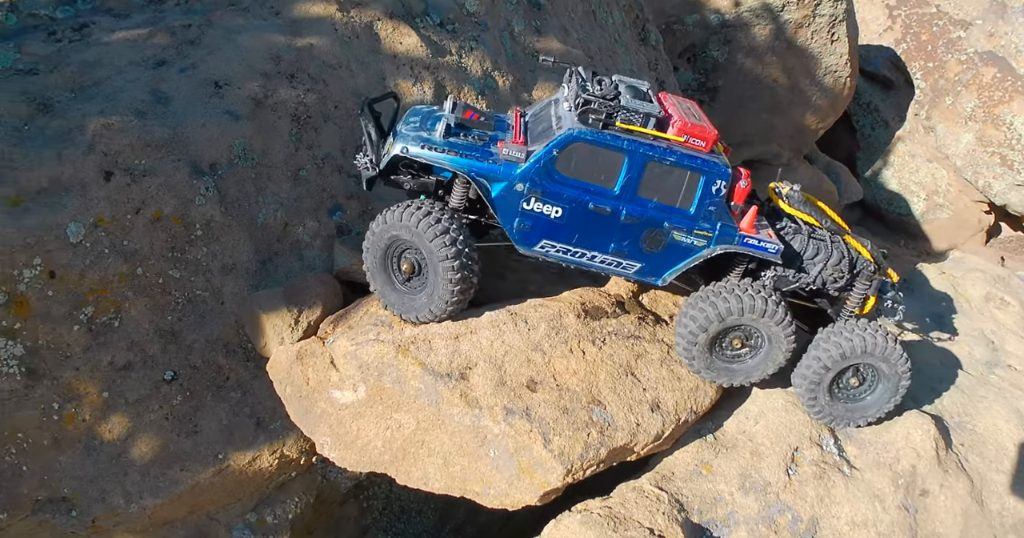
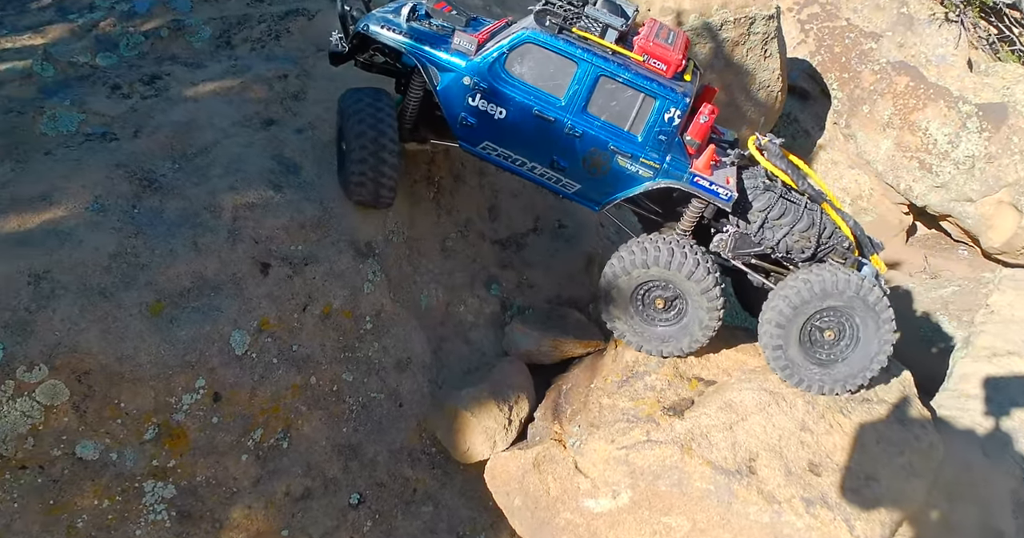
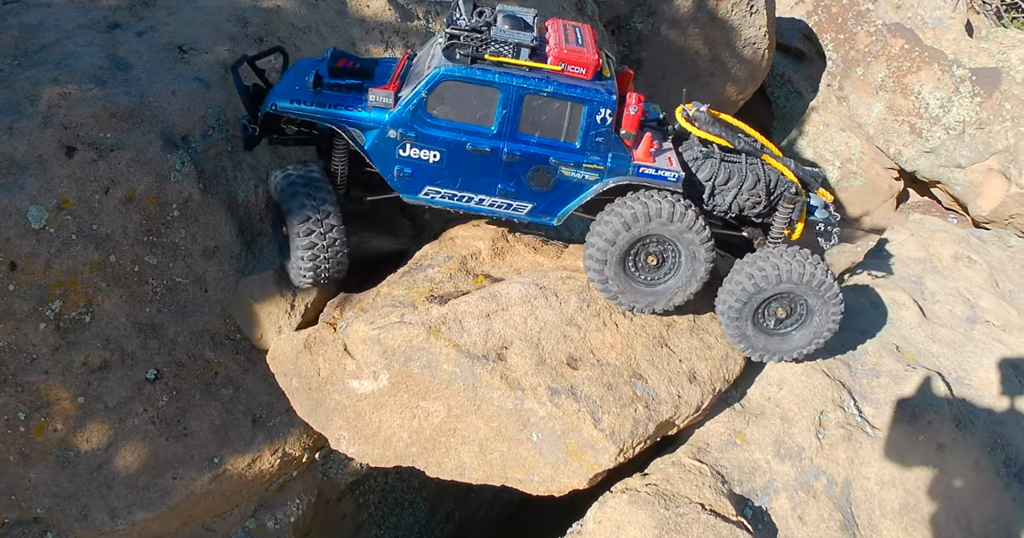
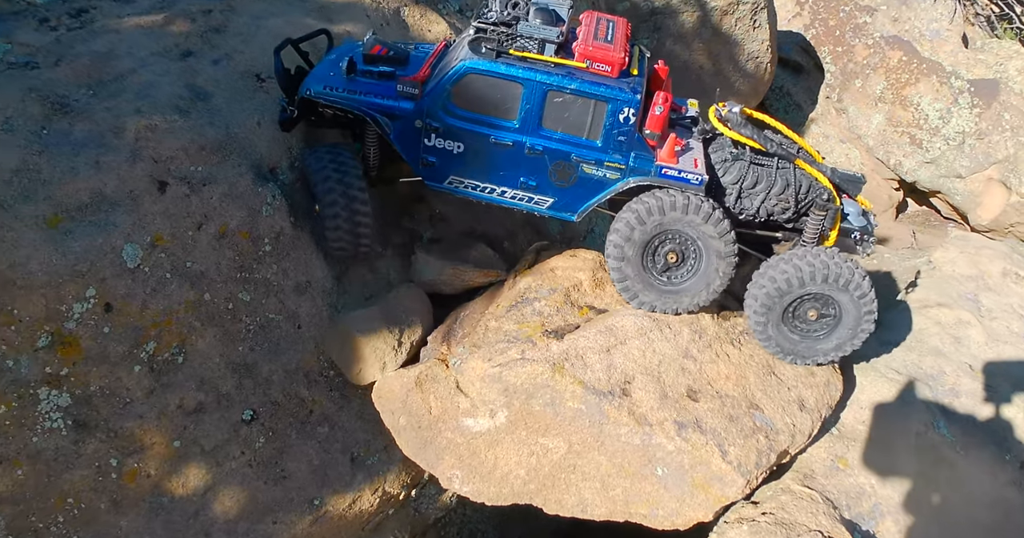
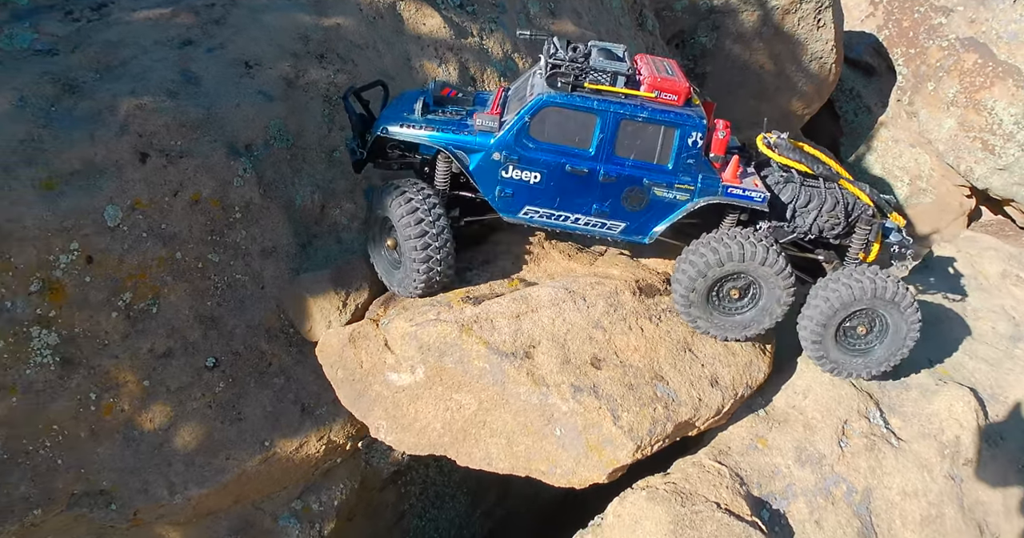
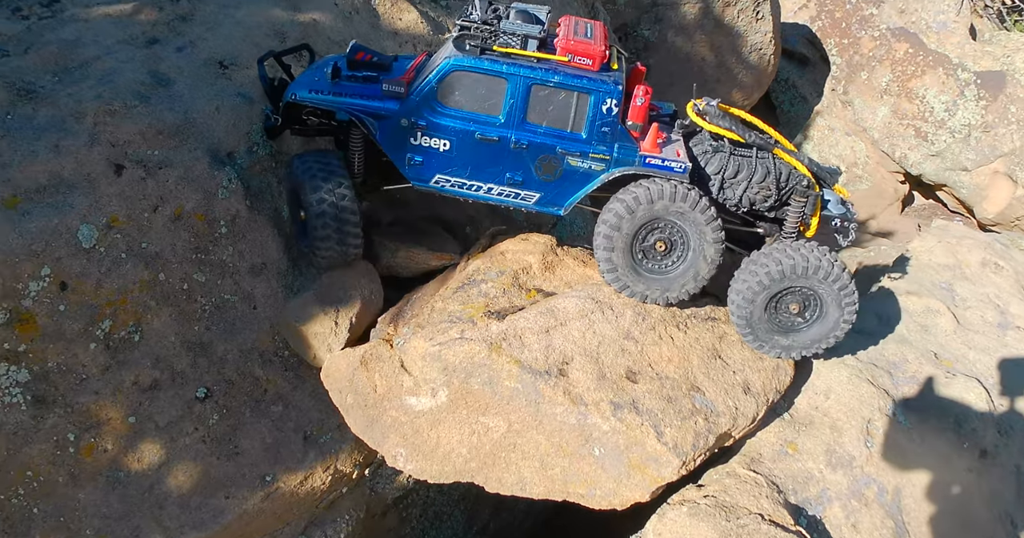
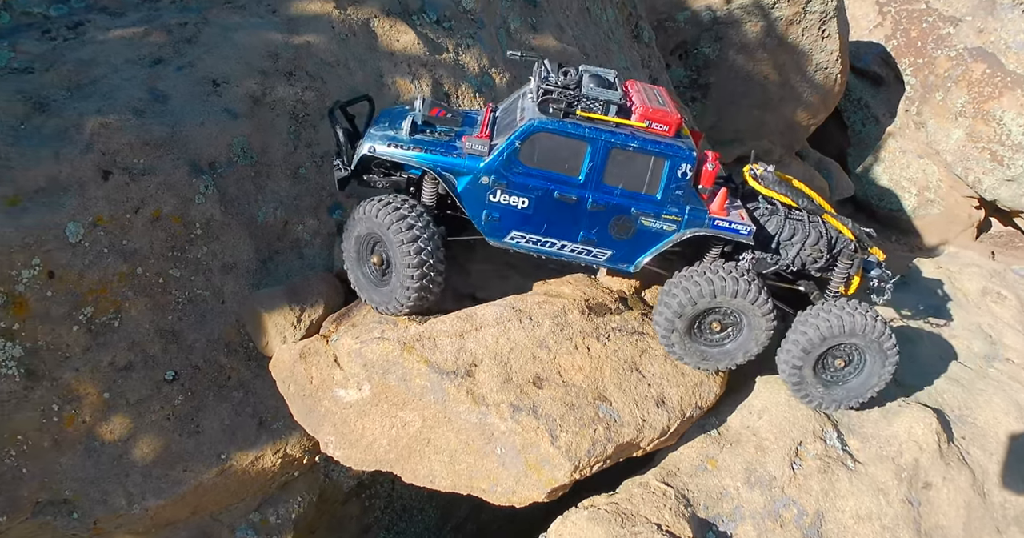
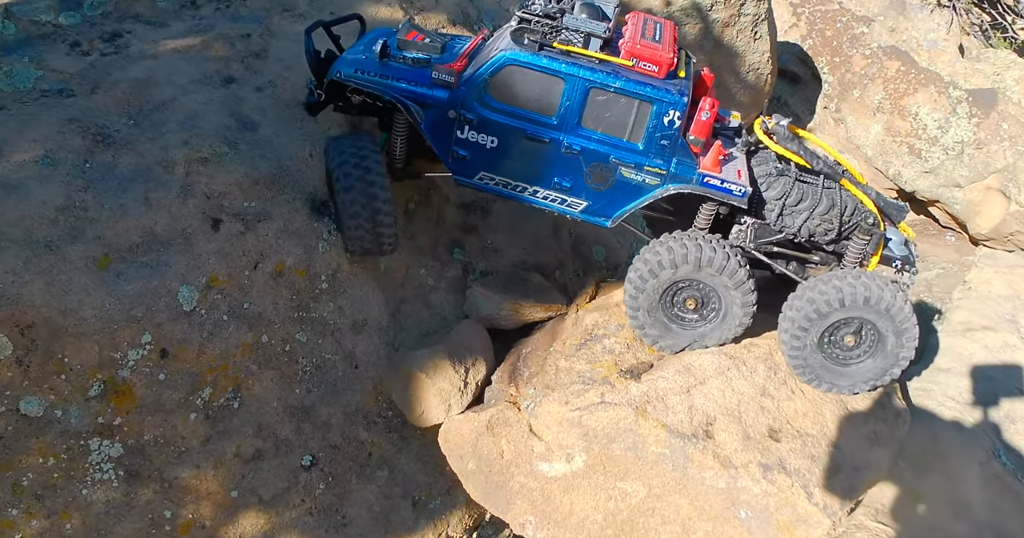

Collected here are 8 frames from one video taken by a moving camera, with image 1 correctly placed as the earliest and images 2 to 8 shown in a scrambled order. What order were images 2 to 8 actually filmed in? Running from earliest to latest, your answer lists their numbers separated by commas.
7, 5, 3, 6, 4, 8, 2
